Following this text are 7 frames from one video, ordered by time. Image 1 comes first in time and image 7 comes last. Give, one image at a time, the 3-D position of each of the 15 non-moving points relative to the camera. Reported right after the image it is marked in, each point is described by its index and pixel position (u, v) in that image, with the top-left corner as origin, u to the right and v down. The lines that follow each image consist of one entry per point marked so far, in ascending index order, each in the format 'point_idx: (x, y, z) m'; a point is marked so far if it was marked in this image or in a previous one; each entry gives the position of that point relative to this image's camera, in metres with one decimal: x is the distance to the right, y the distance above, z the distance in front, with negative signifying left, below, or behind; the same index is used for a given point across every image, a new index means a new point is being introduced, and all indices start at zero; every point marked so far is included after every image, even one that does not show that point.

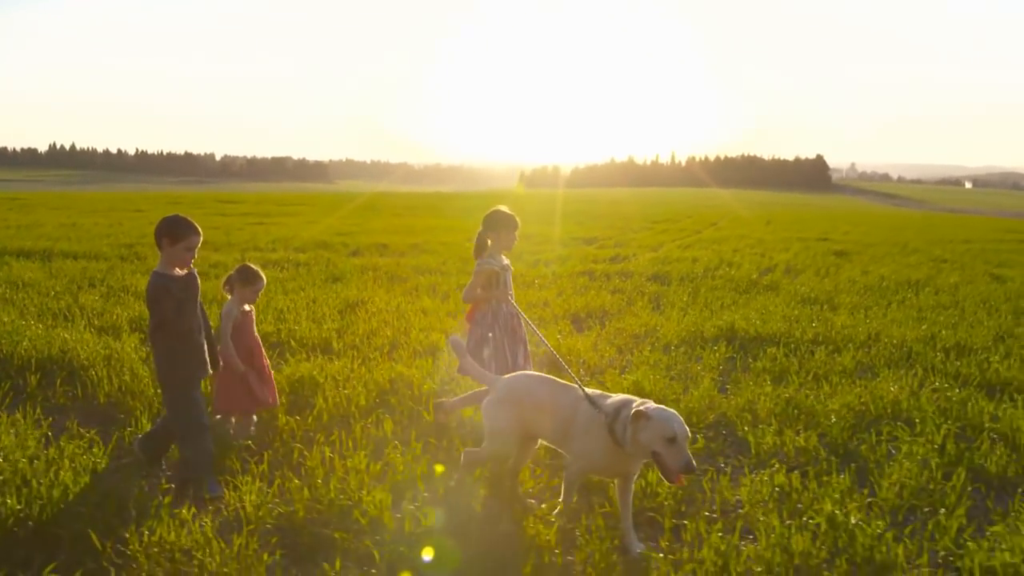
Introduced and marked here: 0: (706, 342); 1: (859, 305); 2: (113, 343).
0: (+2.3, -0.7, +10.4) m
1: (+5.8, -0.3, +14.5) m
2: (-4.1, -0.5, +8.7) m
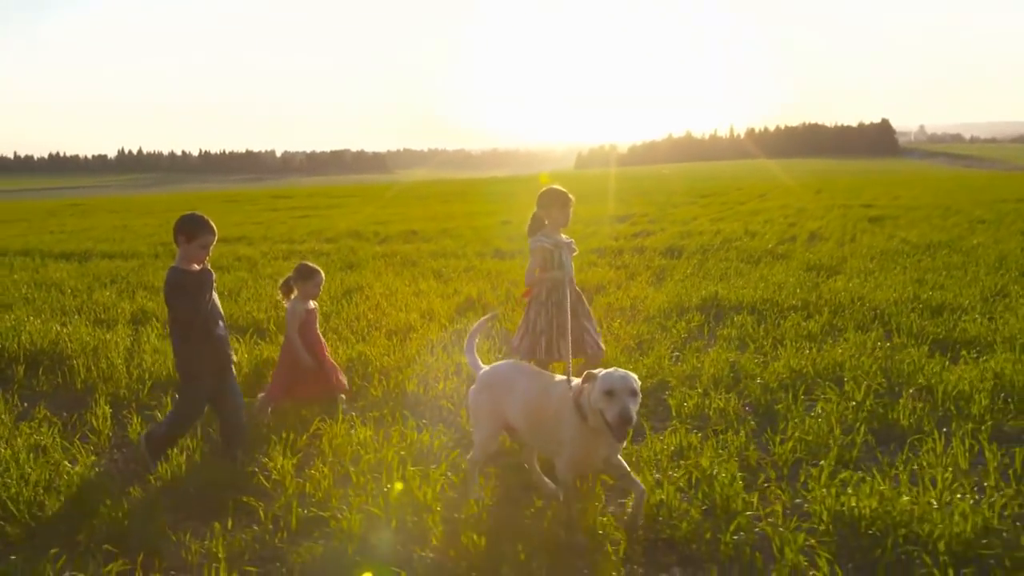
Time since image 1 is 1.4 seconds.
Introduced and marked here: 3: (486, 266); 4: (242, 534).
0: (+2.1, -0.3, +10.6) m
1: (+5.8, +0.3, +14.3) m
2: (-4.4, -0.5, +9.3) m
3: (-0.5, +0.5, +17.0) m
4: (-1.4, -1.3, +4.5) m
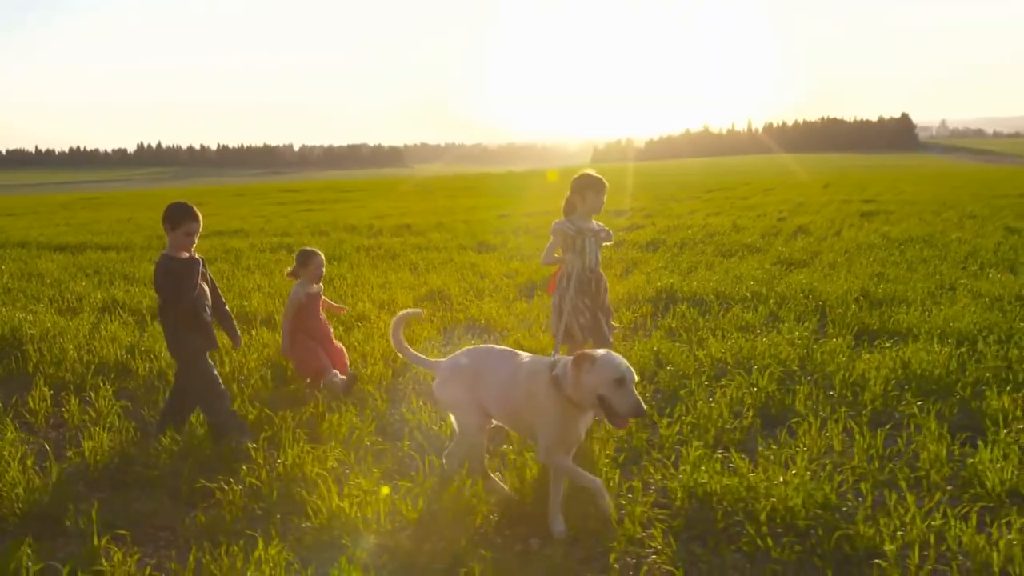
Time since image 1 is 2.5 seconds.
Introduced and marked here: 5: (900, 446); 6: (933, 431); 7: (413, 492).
0: (+1.5, -0.2, +10.8) m
1: (+5.3, +0.4, +14.5) m
2: (-5.0, -0.4, +9.6) m
3: (-1.0, +0.6, +17.2) m
4: (-2.1, -1.2, +4.8) m
5: (+2.3, -0.9, +5.1) m
6: (+2.5, -0.9, +5.2) m
7: (-0.6, -1.1, +4.7) m
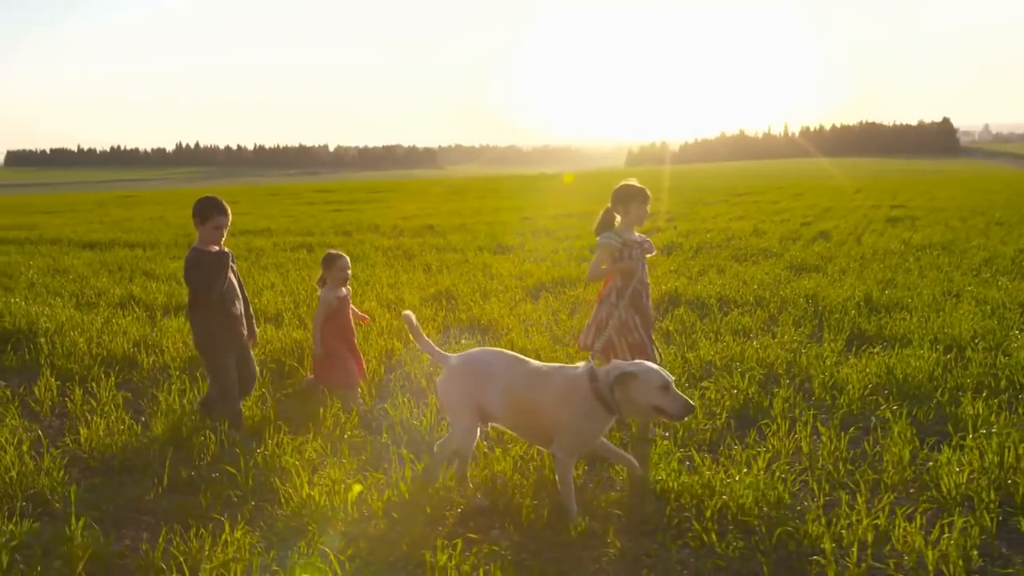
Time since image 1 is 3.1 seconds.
0: (+1.6, -0.2, +10.9) m
1: (+5.5, +0.3, +14.5) m
2: (-5.0, -0.3, +10.0) m
3: (-0.7, +0.6, +17.4) m
4: (-2.3, -1.2, +5.0) m
5: (+2.1, -1.0, +5.2) m
6: (+2.4, -0.9, +5.3) m
7: (-0.8, -1.1, +4.9) m
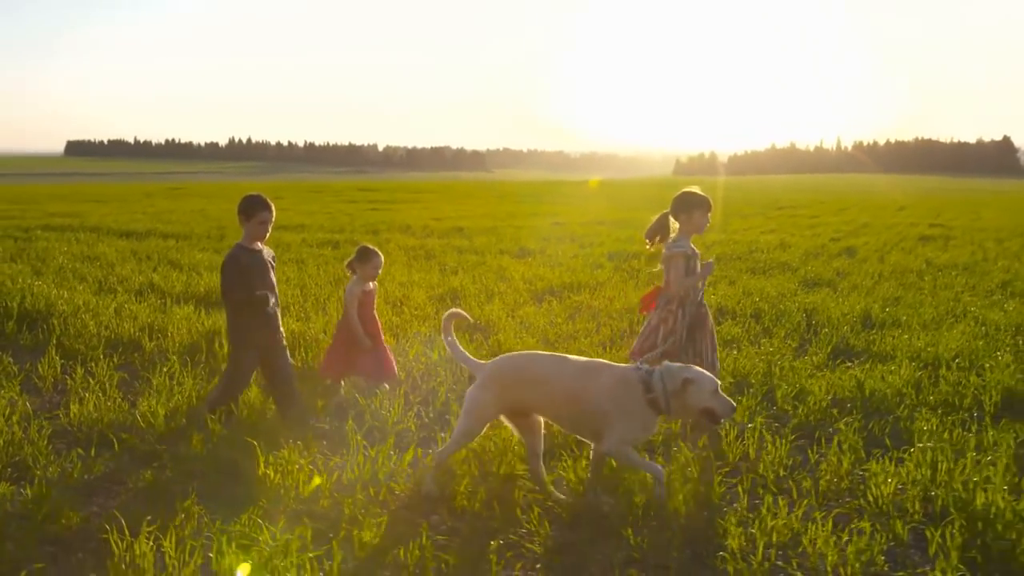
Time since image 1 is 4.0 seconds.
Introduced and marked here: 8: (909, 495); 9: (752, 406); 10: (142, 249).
0: (+1.6, -0.3, +11.1) m
1: (+5.7, 0.0, +14.4) m
2: (-5.0, -0.1, +10.5) m
3: (-0.3, +0.5, +17.7) m
4: (-2.6, -1.1, +5.4) m
5: (+1.8, -1.0, +5.3) m
6: (+2.1, -1.0, +5.4) m
7: (-1.1, -1.1, +5.2) m
8: (+2.1, -1.1, +4.6) m
9: (+1.8, -0.9, +6.4) m
10: (-8.0, +0.9, +18.8) m
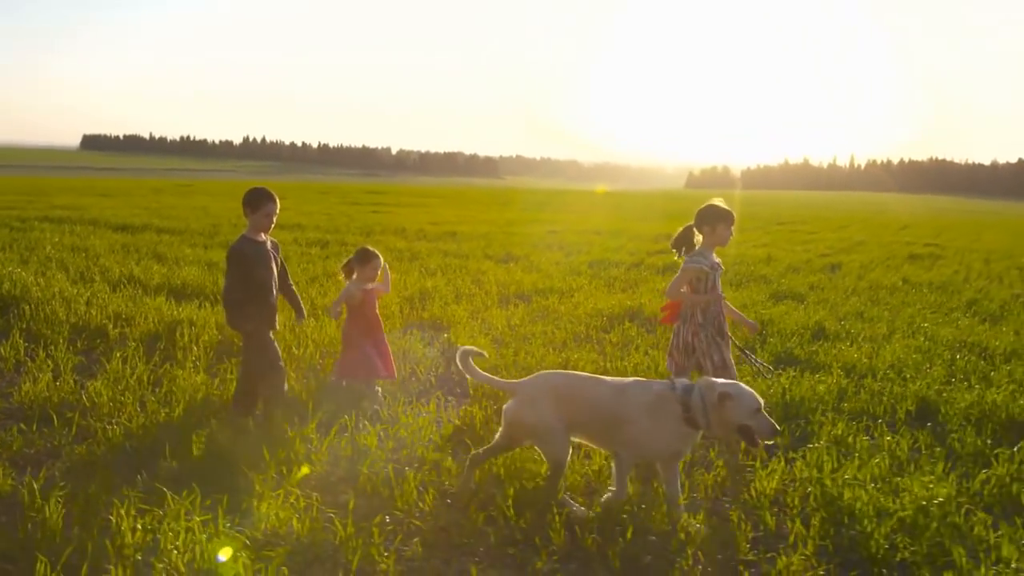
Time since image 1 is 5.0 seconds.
0: (+1.1, -0.4, +11.4) m
1: (+5.3, -0.2, +14.7) m
2: (-5.5, 0.0, +10.8) m
3: (-0.7, +0.5, +18.0) m
4: (-3.1, -1.0, +5.7) m
5: (+1.3, -1.1, +5.6) m
6: (+1.5, -1.0, +5.7) m
7: (-1.6, -1.0, +5.5) m
8: (+1.6, -1.2, +4.9) m
9: (+1.2, -0.9, +6.7) m
10: (-8.4, +1.0, +19.1) m
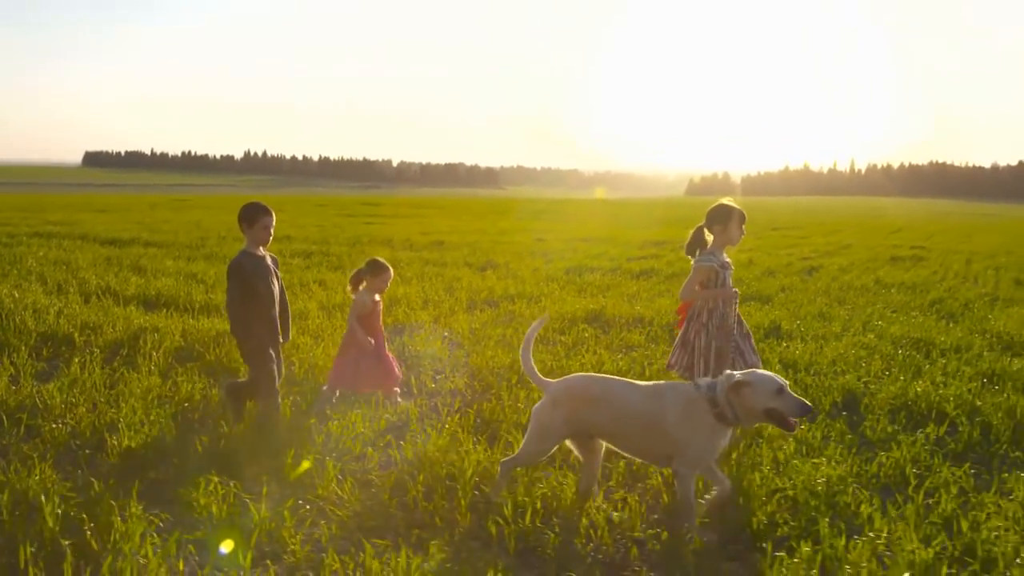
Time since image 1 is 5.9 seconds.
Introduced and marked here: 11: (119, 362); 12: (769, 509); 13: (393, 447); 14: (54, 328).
0: (+0.6, -0.5, +11.6) m
1: (+4.8, -0.2, +15.0) m
2: (-6.0, -0.2, +11.1) m
3: (-1.2, +0.3, +18.3) m
4: (-3.6, -1.0, +6.0) m
5: (+0.8, -1.1, +5.9) m
6: (+1.0, -1.0, +6.0) m
7: (-2.1, -1.1, +5.8) m
8: (+1.1, -1.1, +5.2) m
9: (+0.7, -0.9, +7.0) m
10: (-8.9, +0.7, +19.5) m
11: (-3.7, -0.7, +8.2) m
12: (+1.4, -1.2, +4.6) m
13: (-0.8, -1.1, +5.8) m
14: (-4.9, -0.4, +9.3) m
